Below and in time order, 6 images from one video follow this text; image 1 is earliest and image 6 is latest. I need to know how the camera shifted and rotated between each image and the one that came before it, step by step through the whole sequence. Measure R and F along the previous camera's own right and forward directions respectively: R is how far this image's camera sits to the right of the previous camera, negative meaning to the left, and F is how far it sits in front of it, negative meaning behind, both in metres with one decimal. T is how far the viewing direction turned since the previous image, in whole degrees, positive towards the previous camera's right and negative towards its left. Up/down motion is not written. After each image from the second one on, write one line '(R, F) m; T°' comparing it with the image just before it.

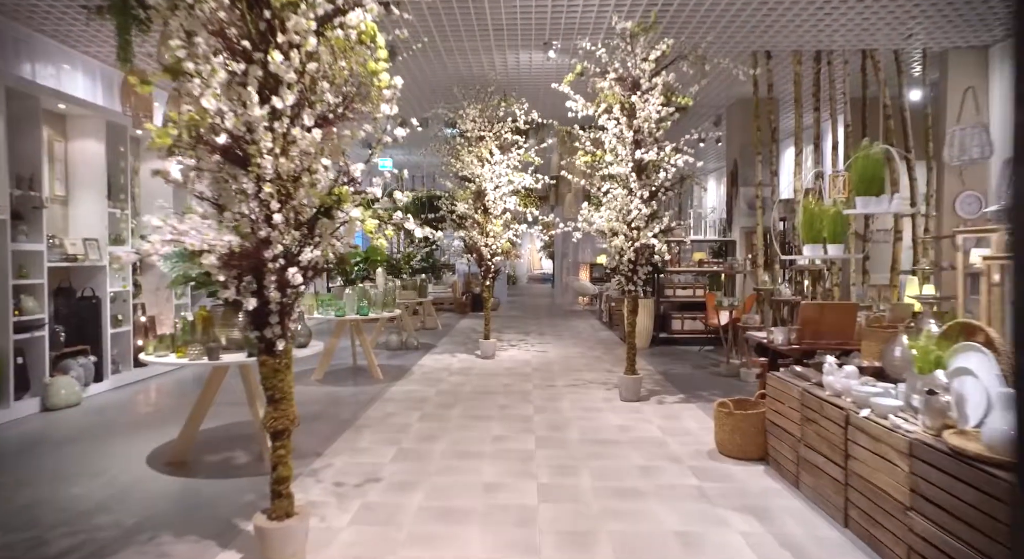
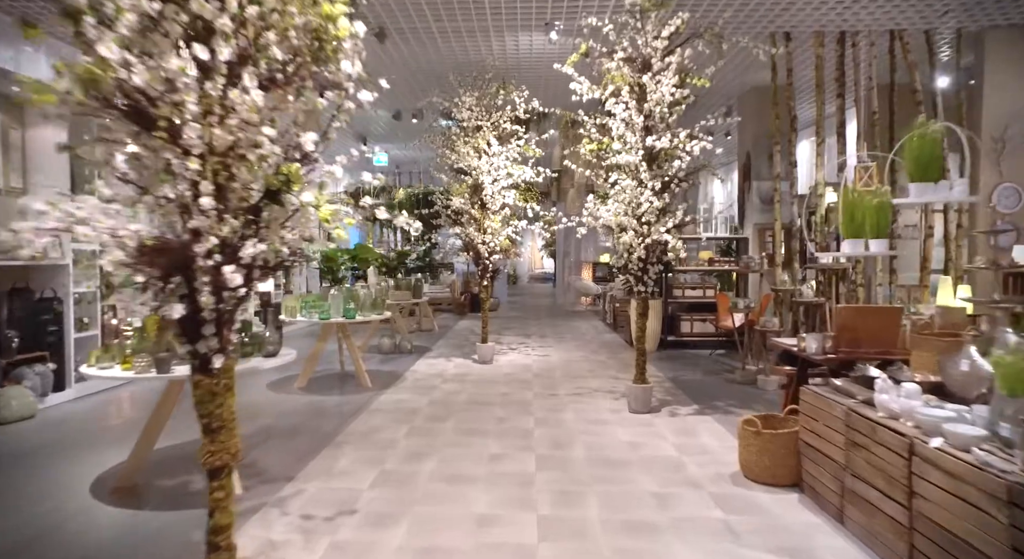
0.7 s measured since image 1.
(0.0, +0.4) m; 0°
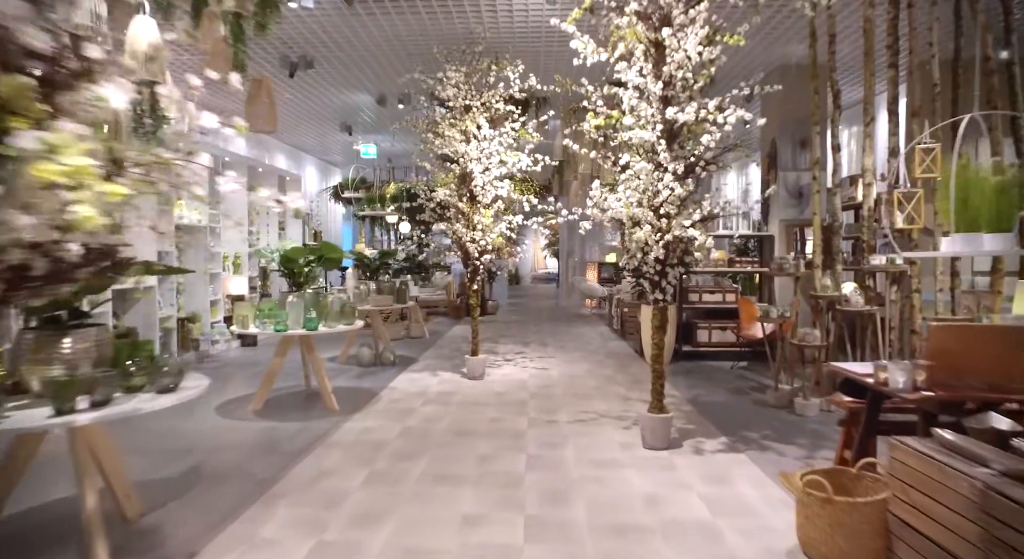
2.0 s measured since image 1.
(+0.1, +0.9) m; -1°
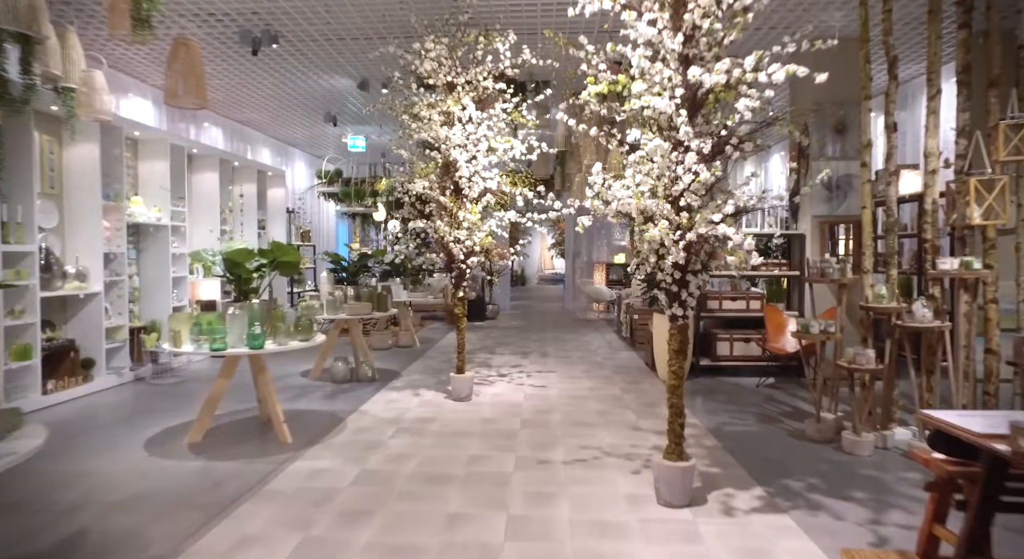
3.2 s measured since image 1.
(+0.2, +0.8) m; -1°
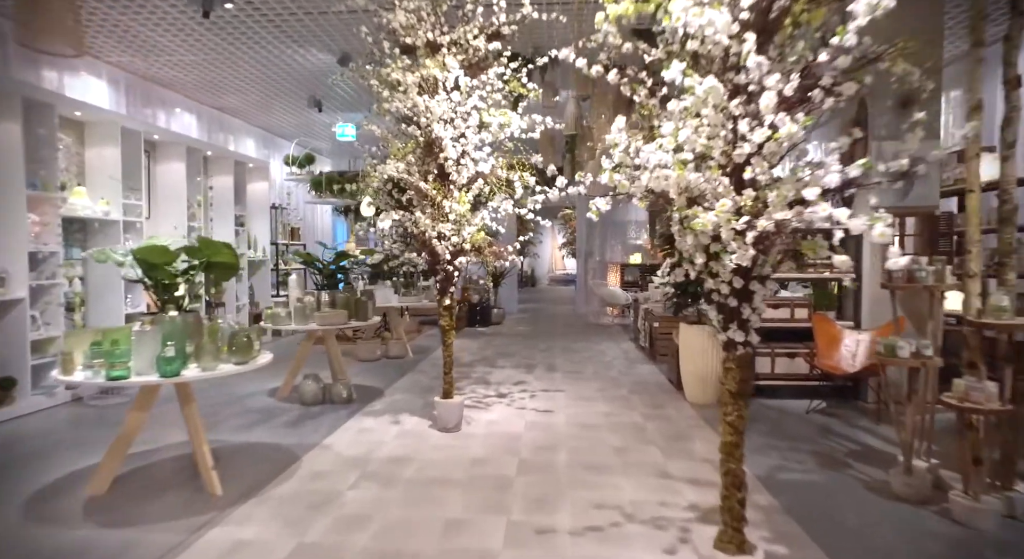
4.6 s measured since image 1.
(+0.1, +1.0) m; -1°
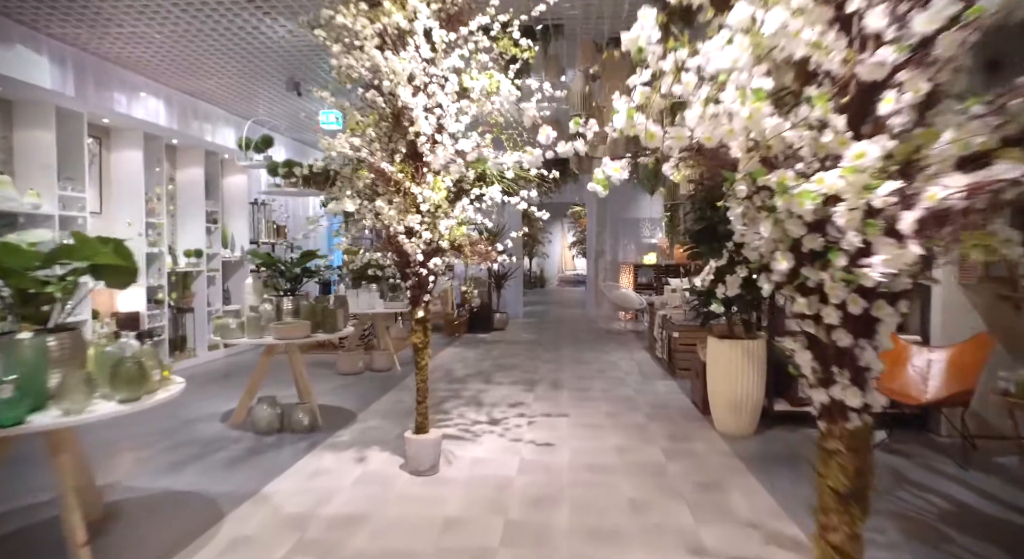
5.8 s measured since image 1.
(+0.2, +0.9) m; -1°
